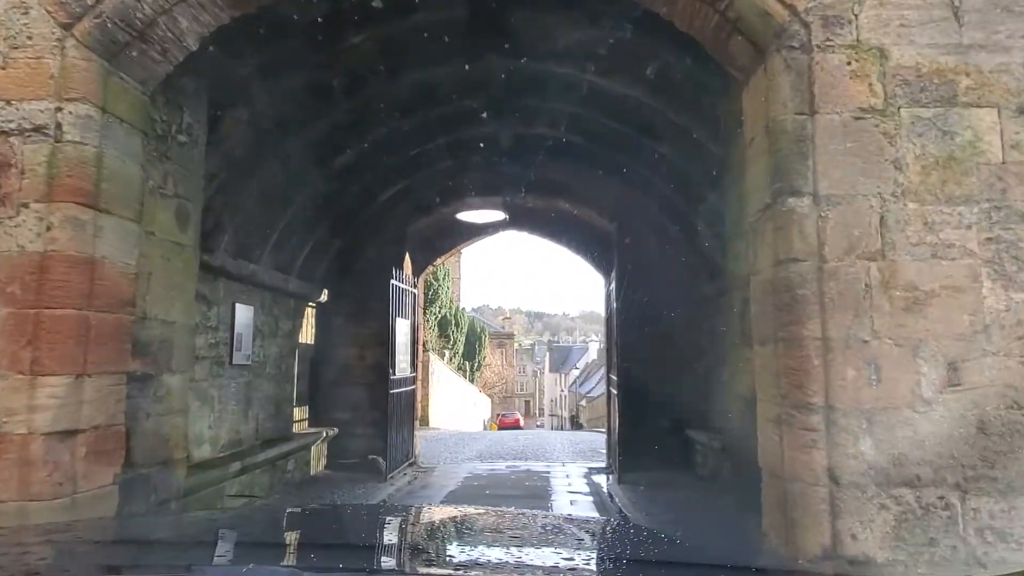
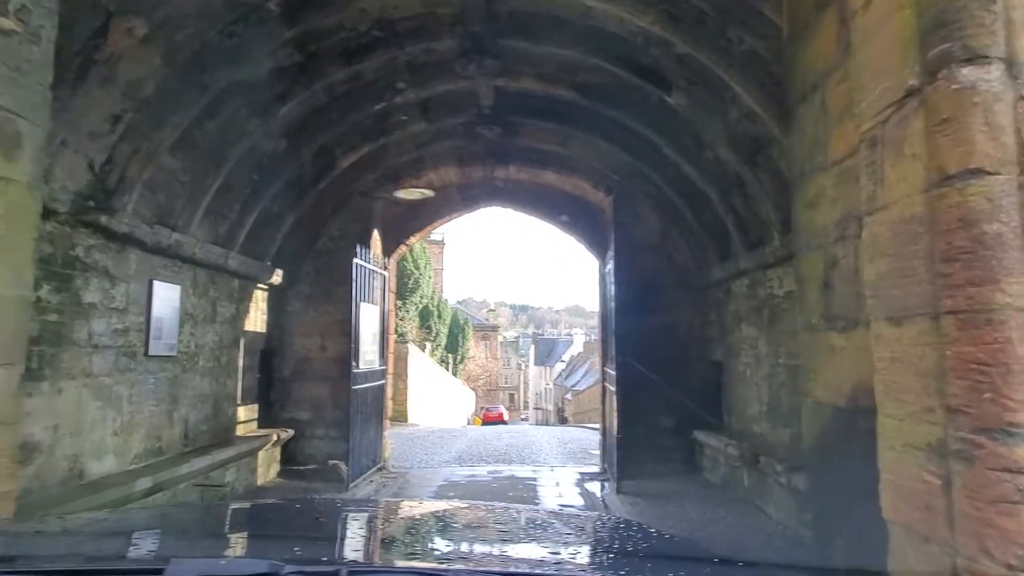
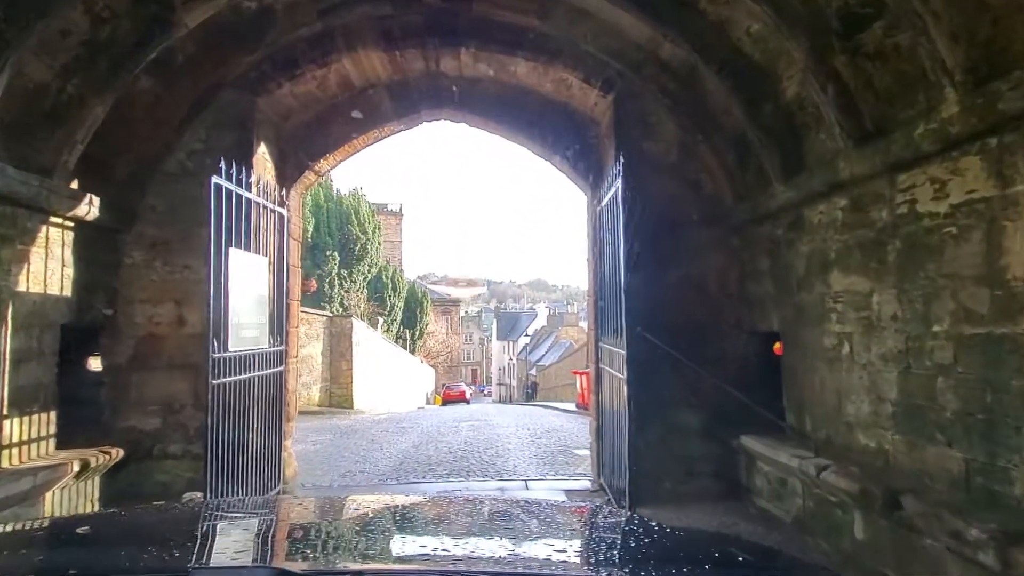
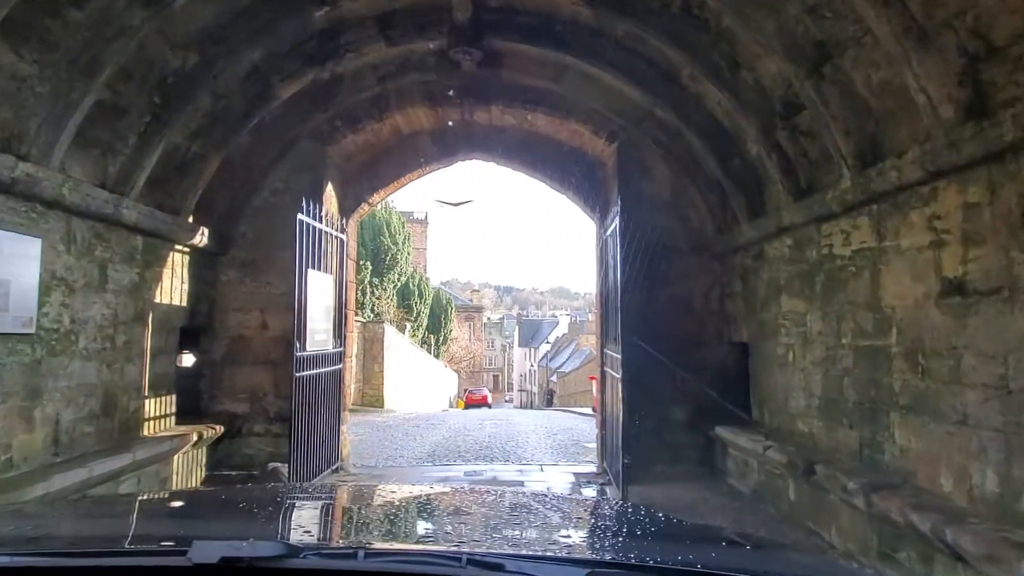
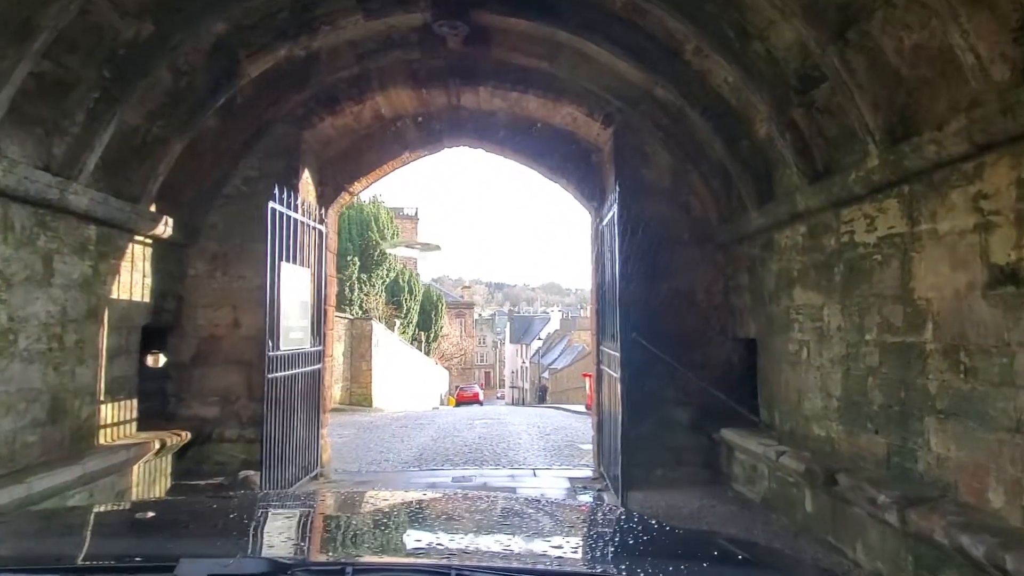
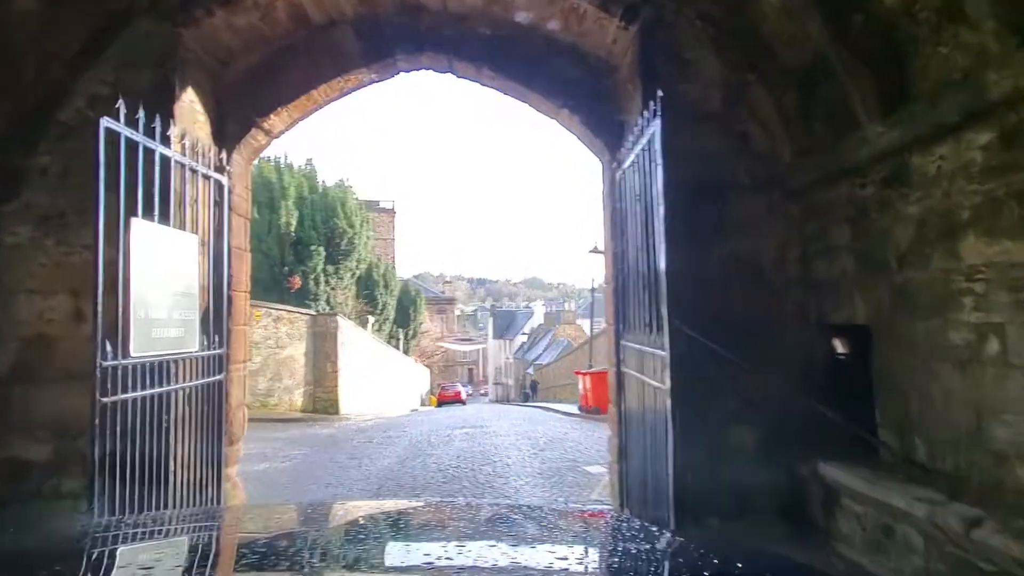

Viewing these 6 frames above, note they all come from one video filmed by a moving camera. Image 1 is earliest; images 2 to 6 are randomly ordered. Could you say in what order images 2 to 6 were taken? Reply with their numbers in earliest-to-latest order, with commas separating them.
2, 4, 5, 3, 6
